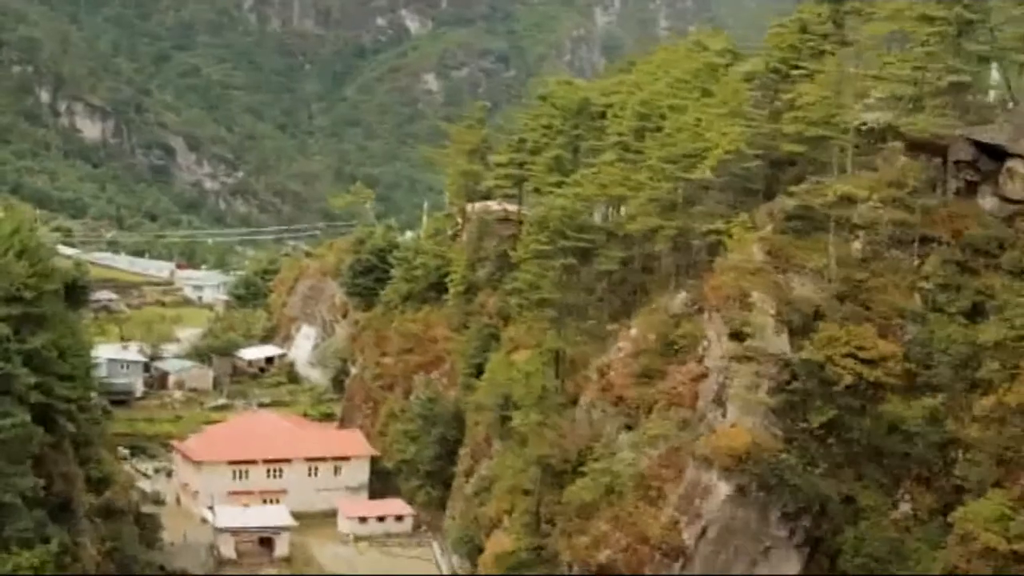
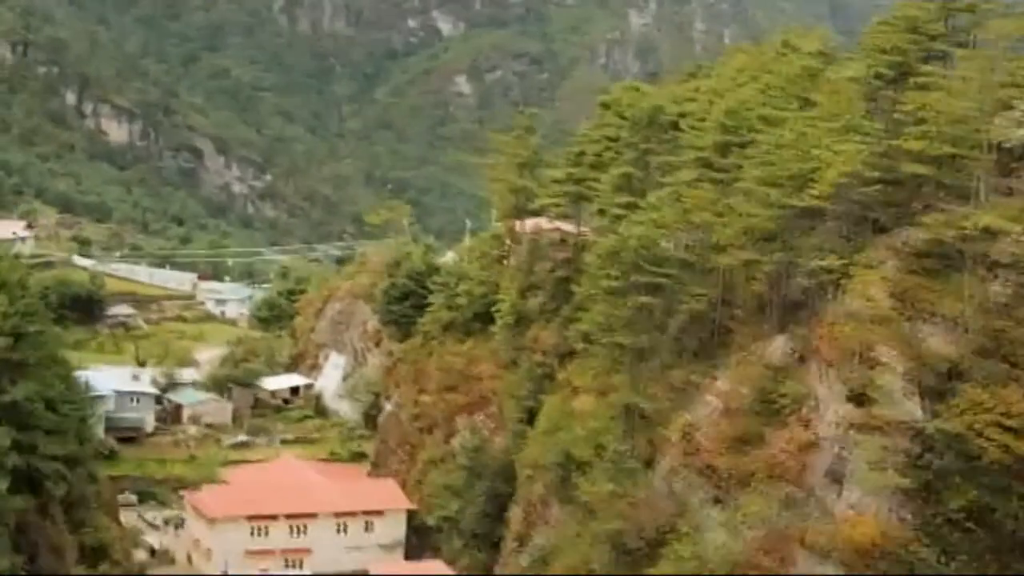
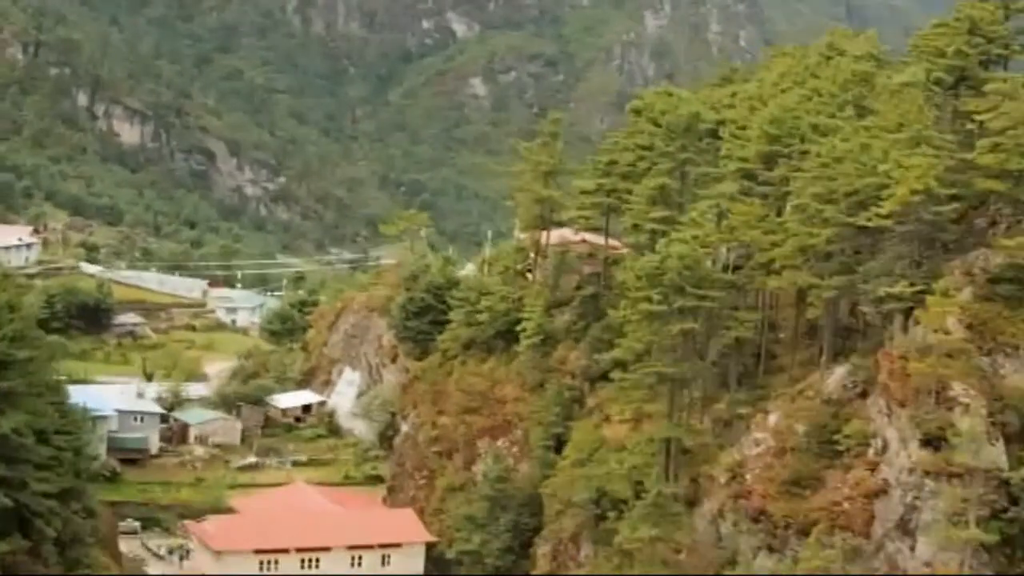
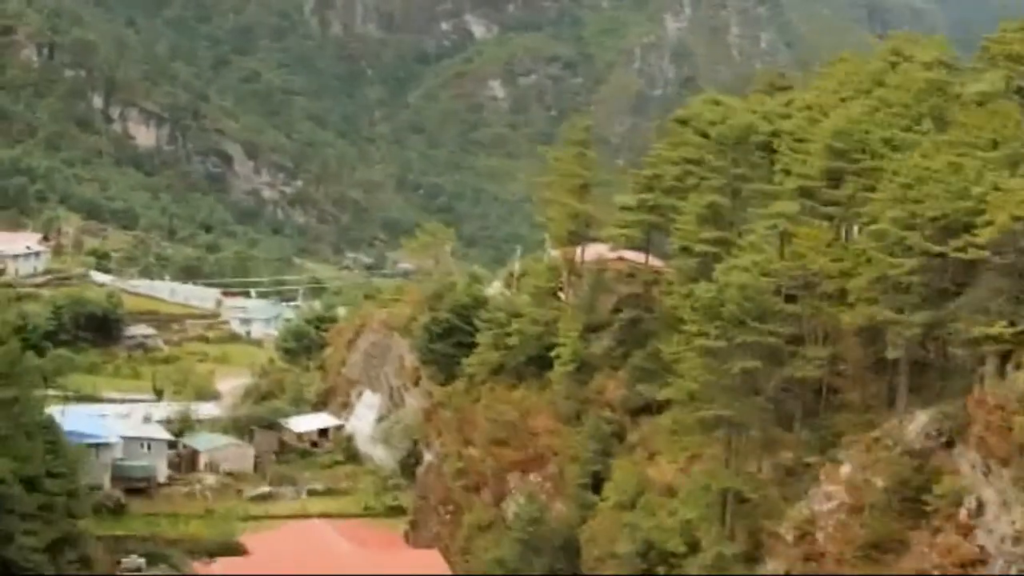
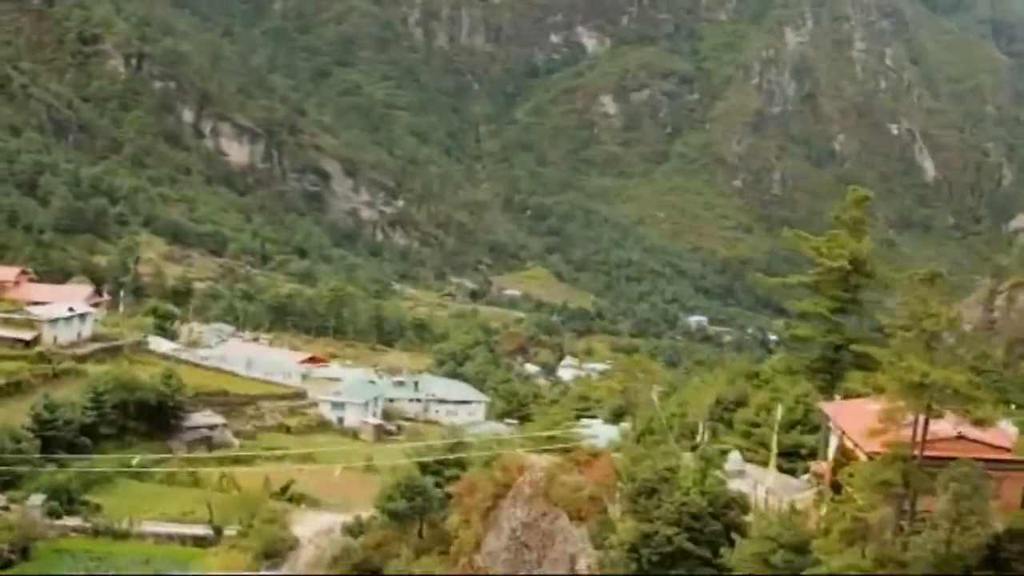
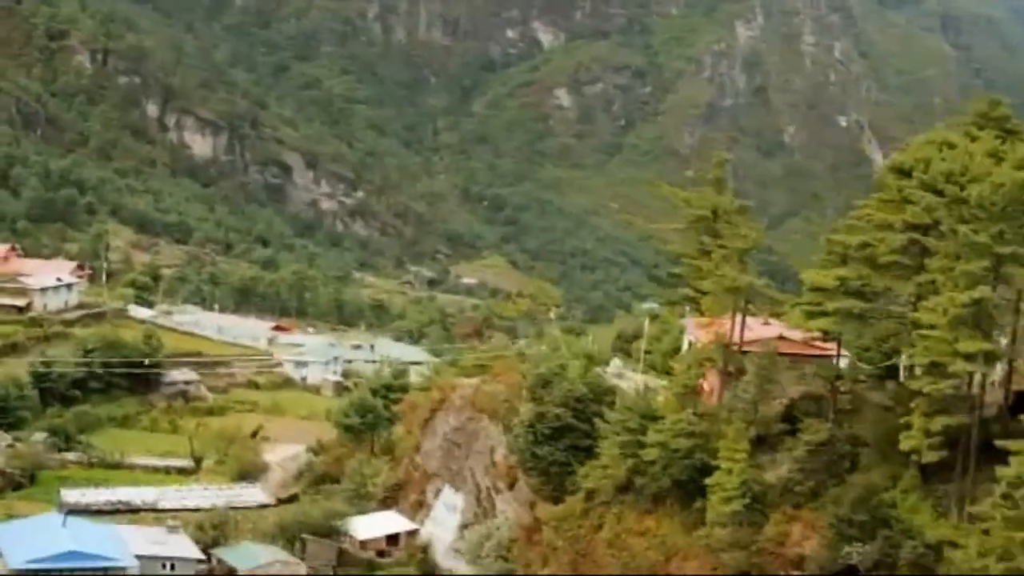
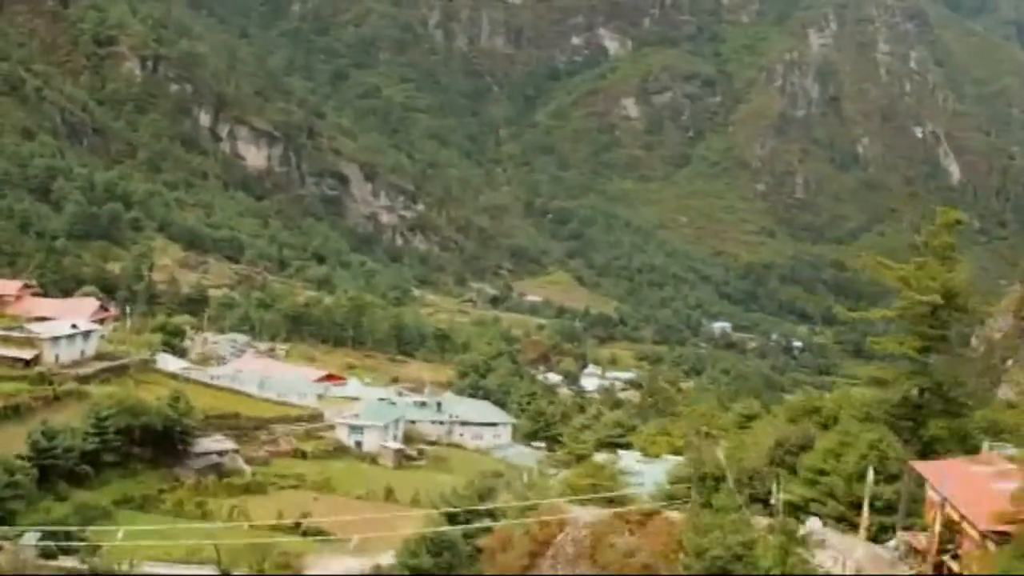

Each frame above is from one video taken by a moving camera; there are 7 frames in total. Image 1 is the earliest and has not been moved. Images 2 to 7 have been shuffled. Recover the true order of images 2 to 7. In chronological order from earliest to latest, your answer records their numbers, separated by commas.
2, 3, 4, 6, 5, 7
